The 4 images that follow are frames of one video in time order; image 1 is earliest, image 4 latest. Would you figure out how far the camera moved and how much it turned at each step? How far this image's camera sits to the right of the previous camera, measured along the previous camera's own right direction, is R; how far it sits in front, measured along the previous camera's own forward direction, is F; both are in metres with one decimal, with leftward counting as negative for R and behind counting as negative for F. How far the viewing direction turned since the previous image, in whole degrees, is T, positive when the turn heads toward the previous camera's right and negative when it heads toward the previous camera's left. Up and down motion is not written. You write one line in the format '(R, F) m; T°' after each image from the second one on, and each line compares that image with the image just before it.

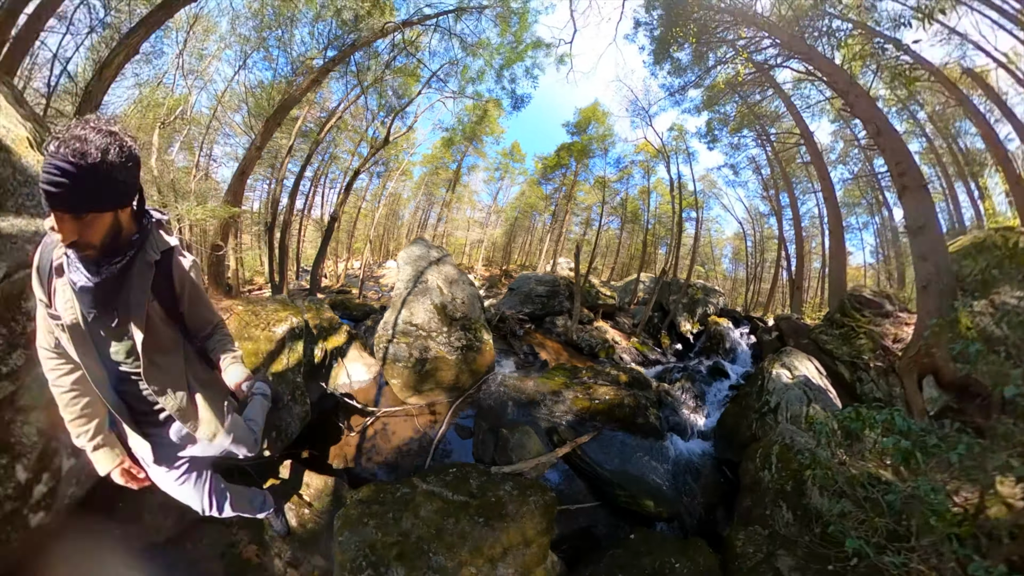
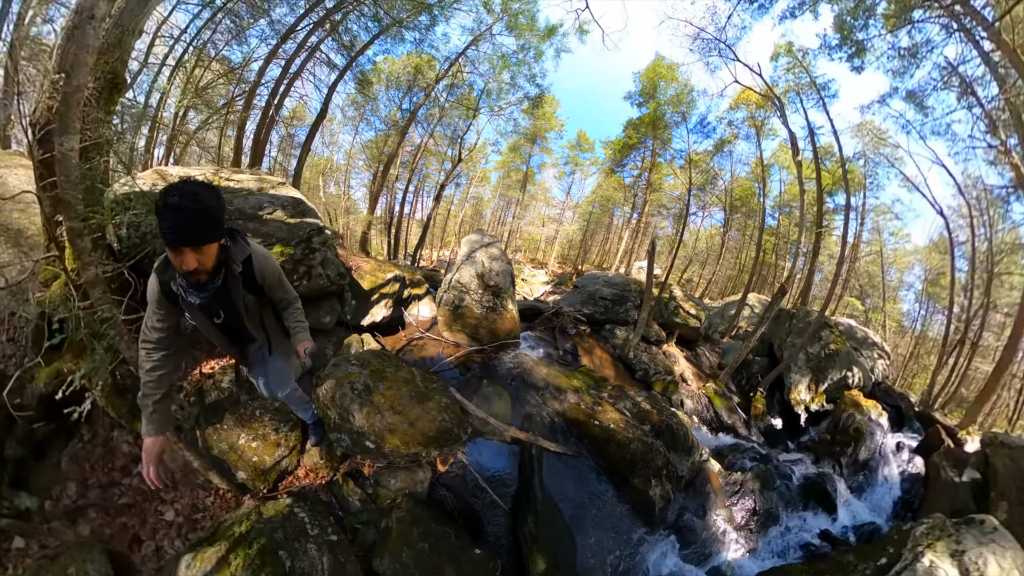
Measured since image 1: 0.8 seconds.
(+3.2, +0.9) m; -35°
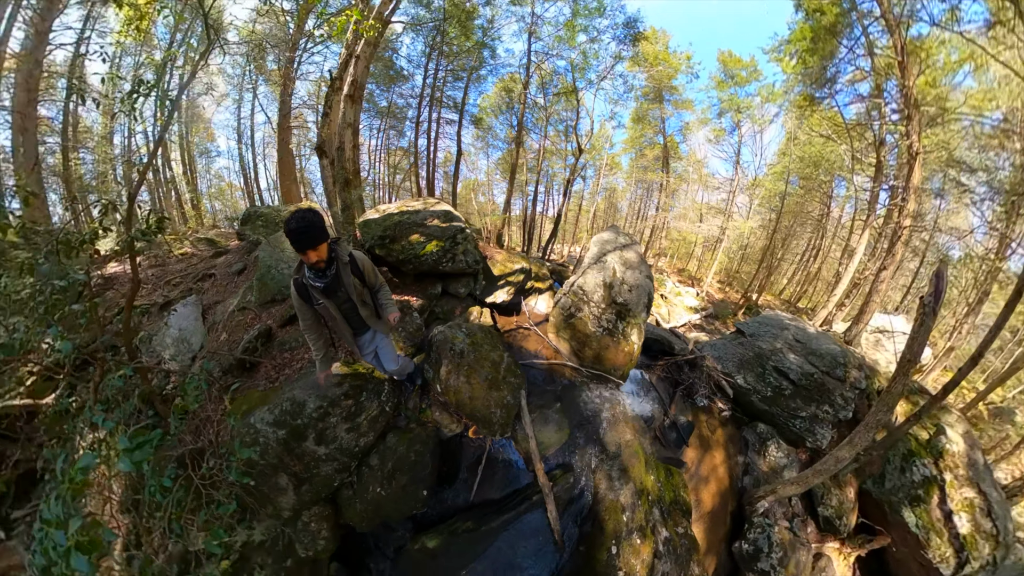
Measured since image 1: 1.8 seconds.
(+4.2, +2.4) m; -56°
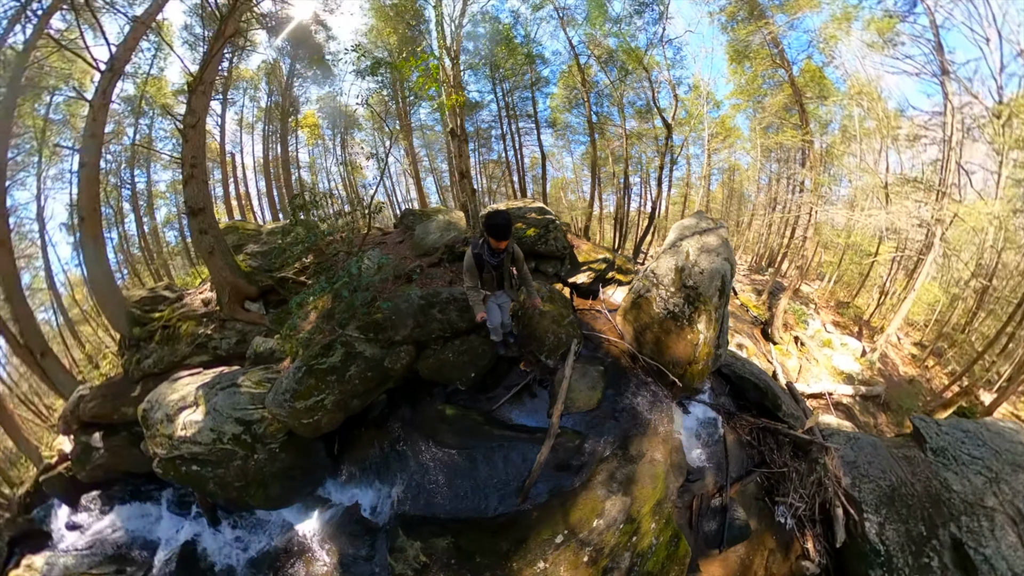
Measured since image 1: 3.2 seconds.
(+3.2, +1.0) m; -38°
